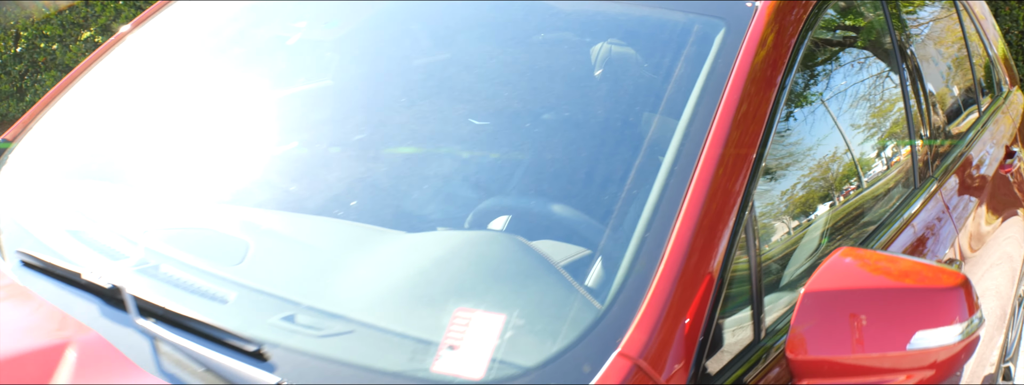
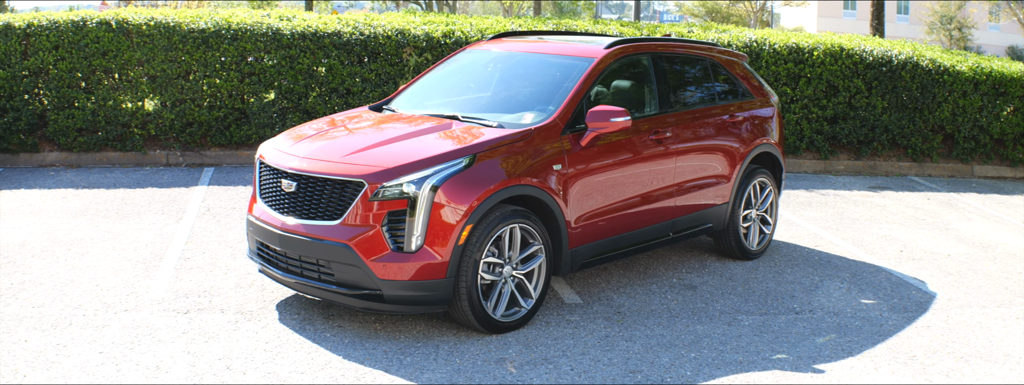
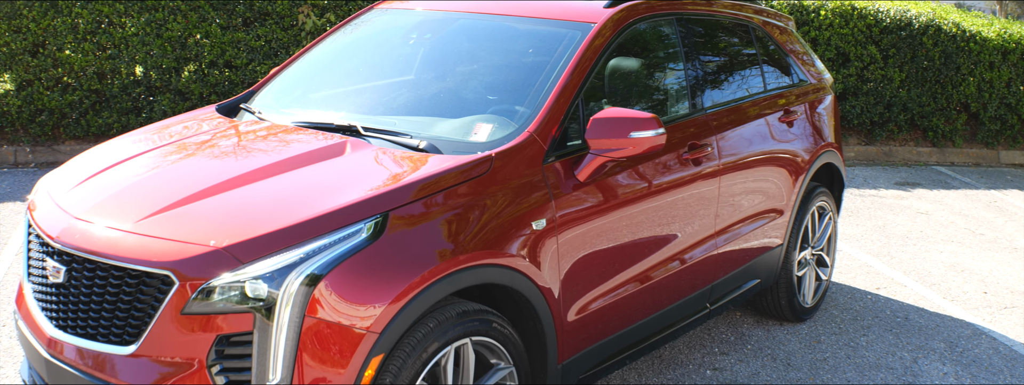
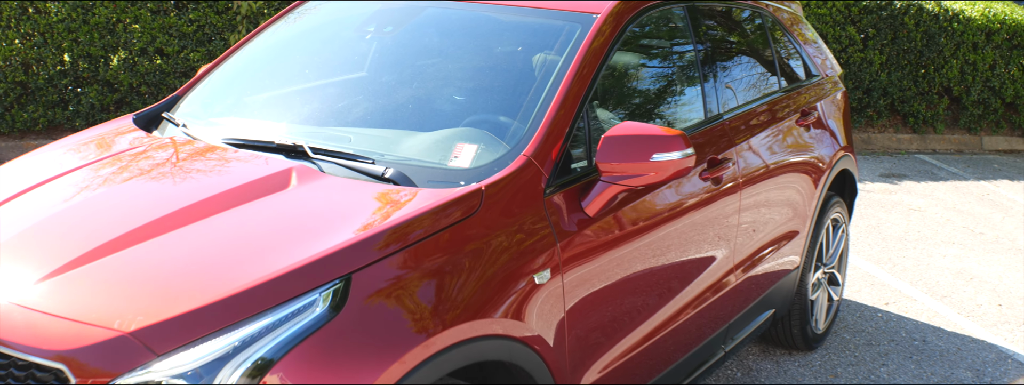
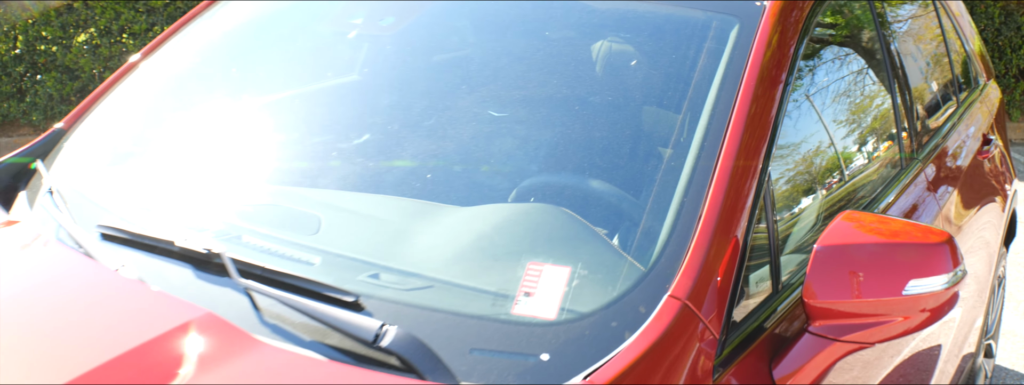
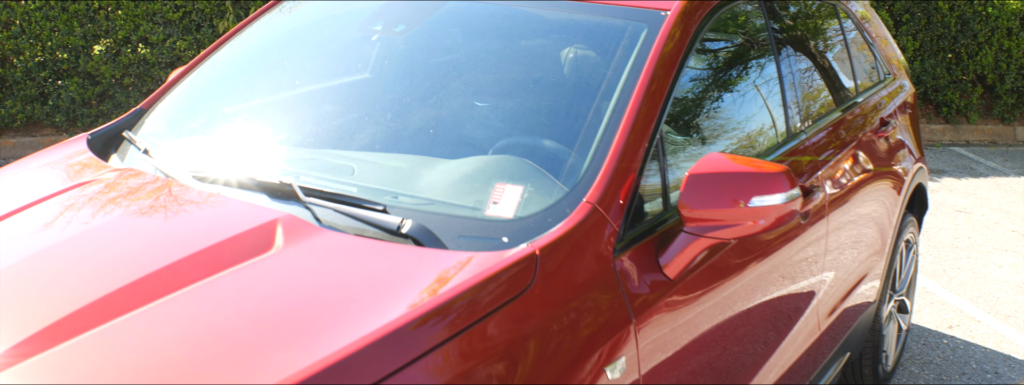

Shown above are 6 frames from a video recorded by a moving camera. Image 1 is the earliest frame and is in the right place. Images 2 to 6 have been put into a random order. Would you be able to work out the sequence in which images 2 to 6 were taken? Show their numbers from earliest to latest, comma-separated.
5, 6, 4, 3, 2
